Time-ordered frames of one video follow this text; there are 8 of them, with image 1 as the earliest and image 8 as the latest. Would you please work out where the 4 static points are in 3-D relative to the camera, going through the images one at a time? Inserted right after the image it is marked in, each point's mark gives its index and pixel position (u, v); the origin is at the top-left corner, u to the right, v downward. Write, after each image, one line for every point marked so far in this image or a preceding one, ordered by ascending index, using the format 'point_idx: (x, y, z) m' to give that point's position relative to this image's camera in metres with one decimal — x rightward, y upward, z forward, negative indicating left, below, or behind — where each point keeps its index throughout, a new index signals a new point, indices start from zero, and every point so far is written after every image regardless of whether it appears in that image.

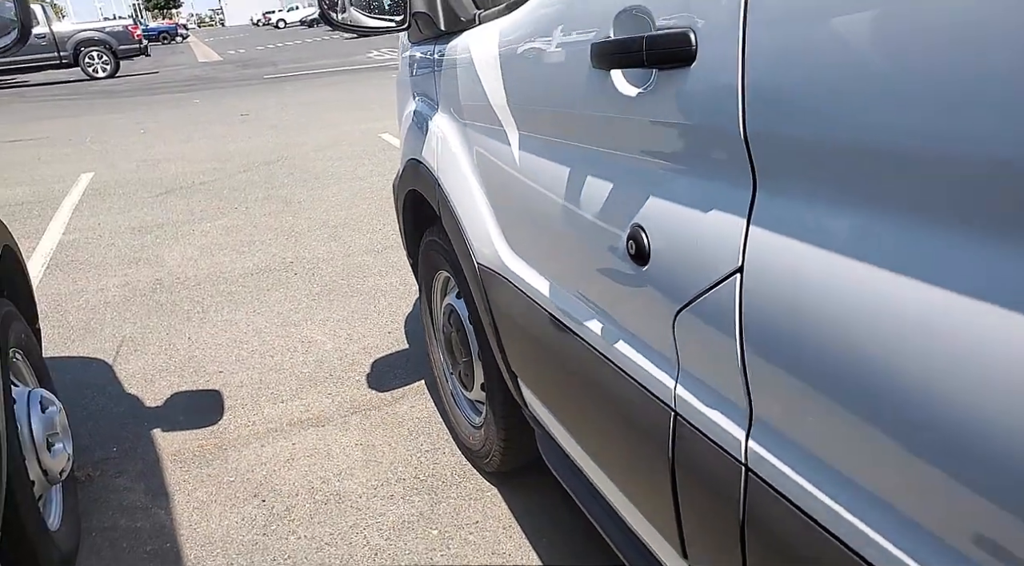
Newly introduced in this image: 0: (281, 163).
0: (-2.1, +1.1, +6.4) m
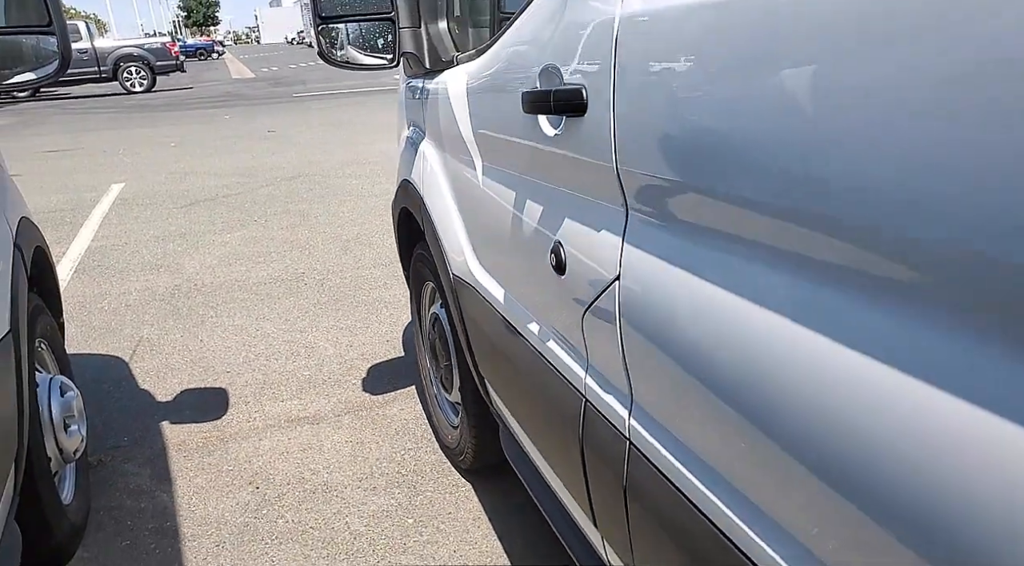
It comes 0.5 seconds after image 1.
0: (-2.0, +1.0, +6.7) m
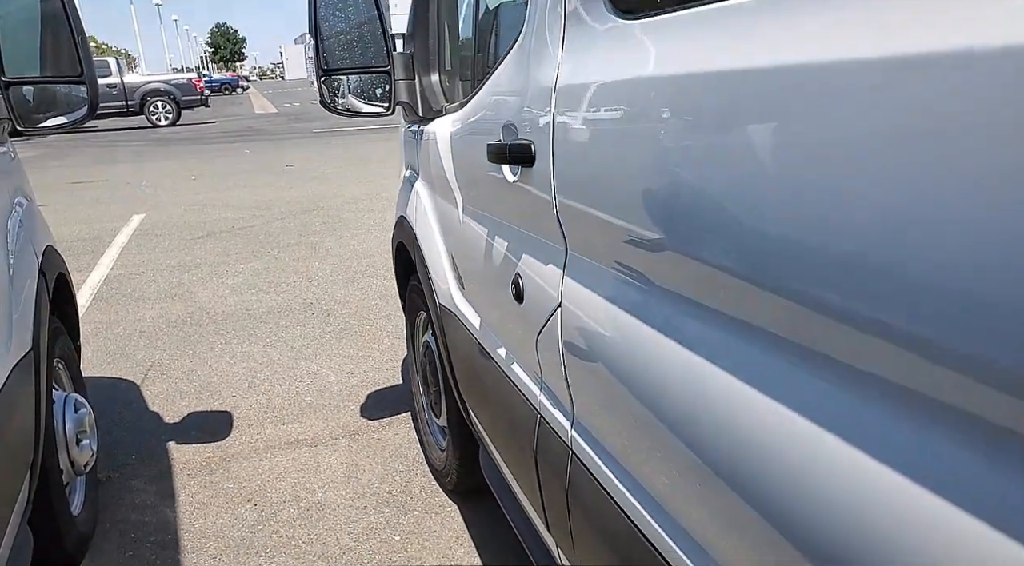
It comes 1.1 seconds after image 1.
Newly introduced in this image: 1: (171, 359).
0: (-1.9, +0.7, +6.9) m
1: (-1.7, -0.4, +3.6) m
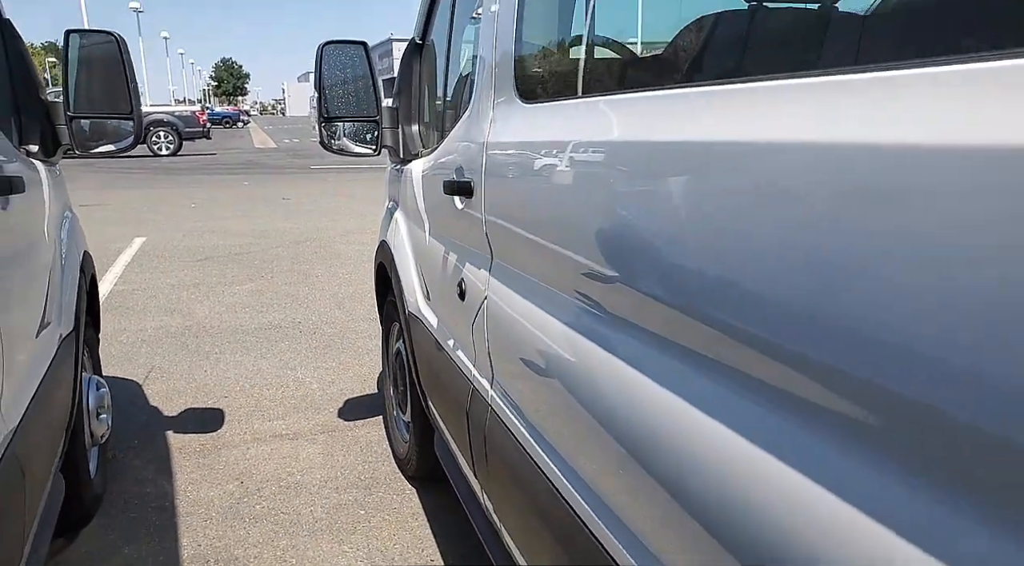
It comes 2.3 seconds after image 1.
0: (-2.1, +0.4, +7.3) m
1: (-1.9, -0.4, +3.9) m
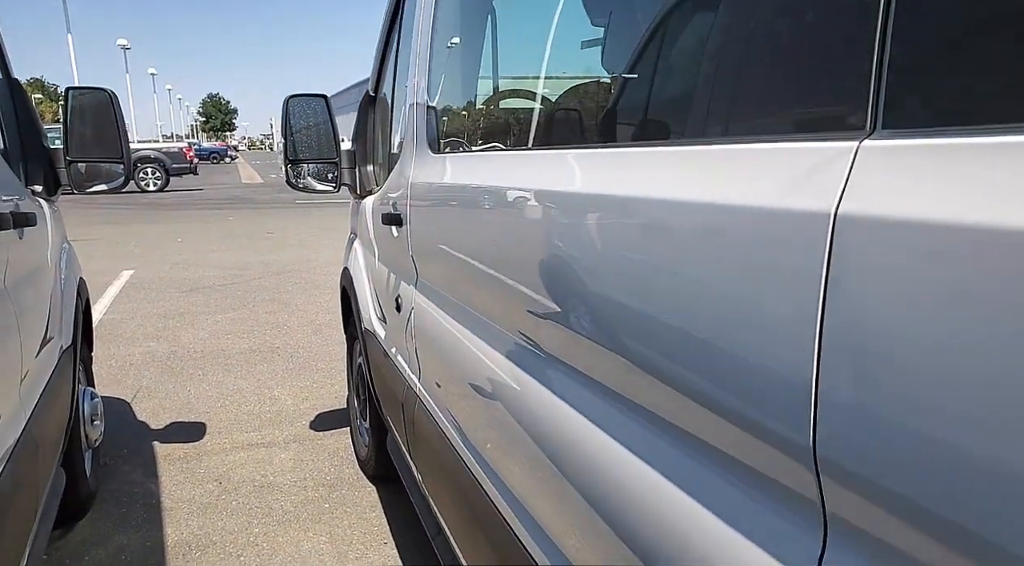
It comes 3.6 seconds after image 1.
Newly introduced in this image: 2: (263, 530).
0: (-2.4, +0.1, +7.7) m
1: (-2.1, -0.6, +4.3) m
2: (-0.9, -0.9, +2.7) m
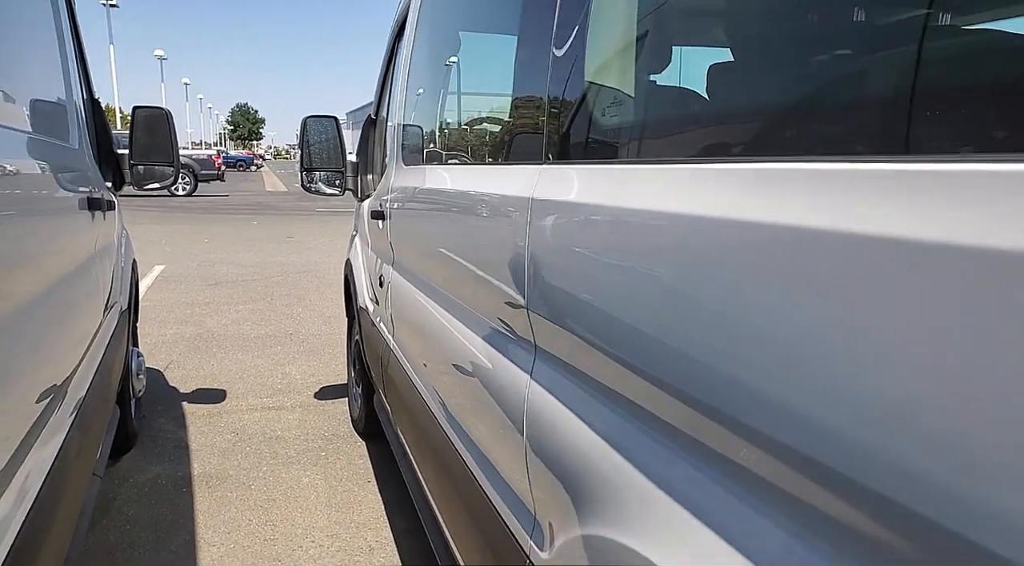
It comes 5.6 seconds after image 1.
0: (-2.4, +0.1, +8.3) m
1: (-2.2, -0.5, +4.9) m
2: (-1.1, -0.9, +3.3) m
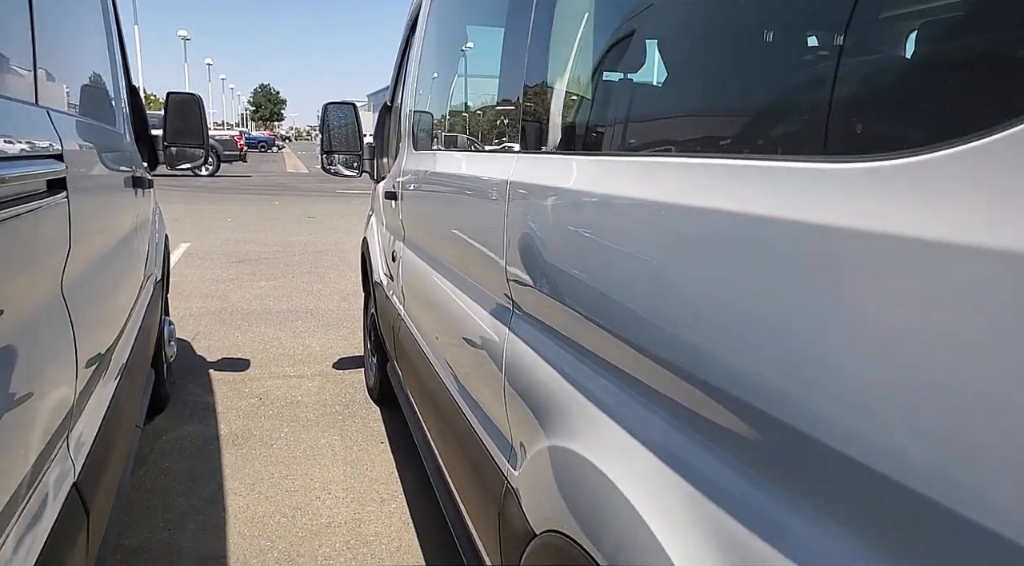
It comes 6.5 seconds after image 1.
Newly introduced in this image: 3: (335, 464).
0: (-2.2, +0.4, +8.6) m
1: (-2.2, -0.3, +5.2) m
2: (-1.1, -0.7, +3.6) m
3: (-0.8, -0.8, +3.3) m
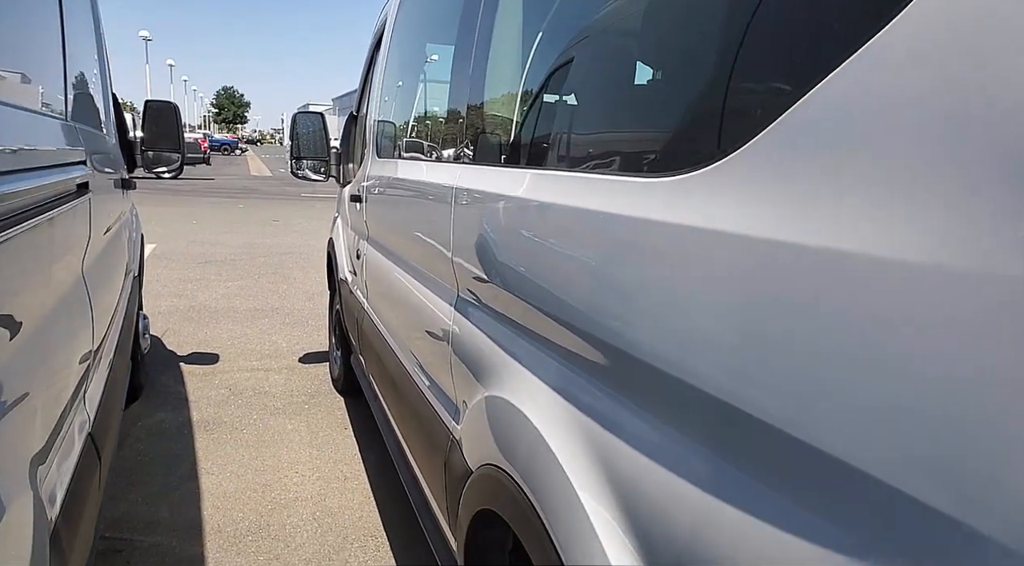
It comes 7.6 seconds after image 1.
0: (-2.7, +0.4, +8.8) m
1: (-2.5, -0.3, +5.4) m
2: (-1.3, -0.7, +3.8) m
3: (-1.0, -0.8, +3.5) m
